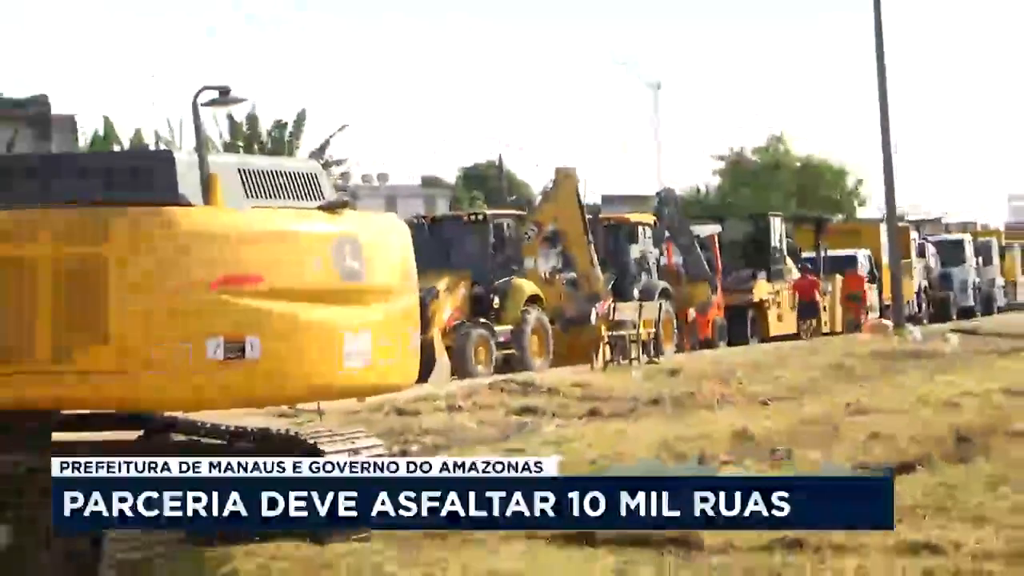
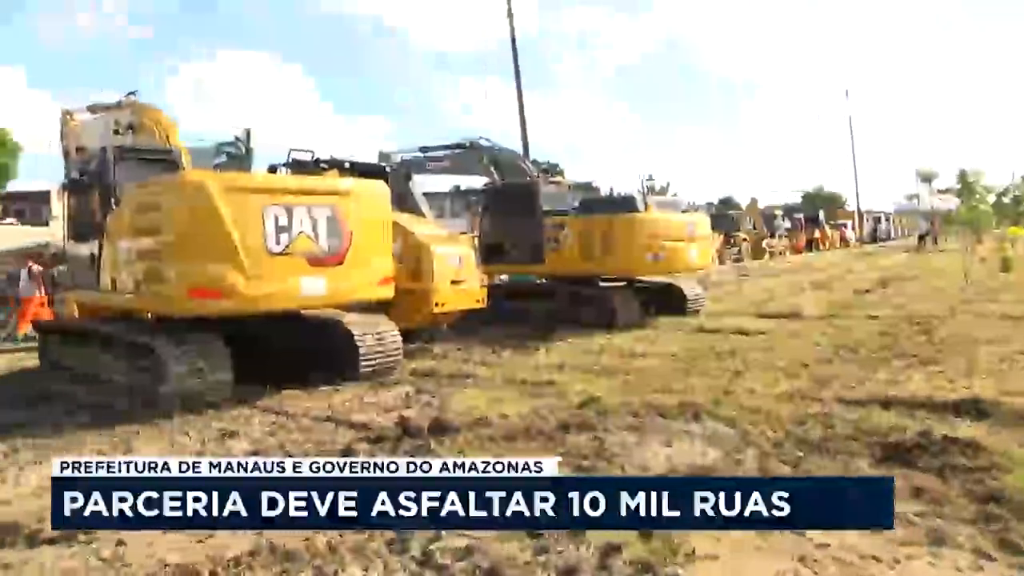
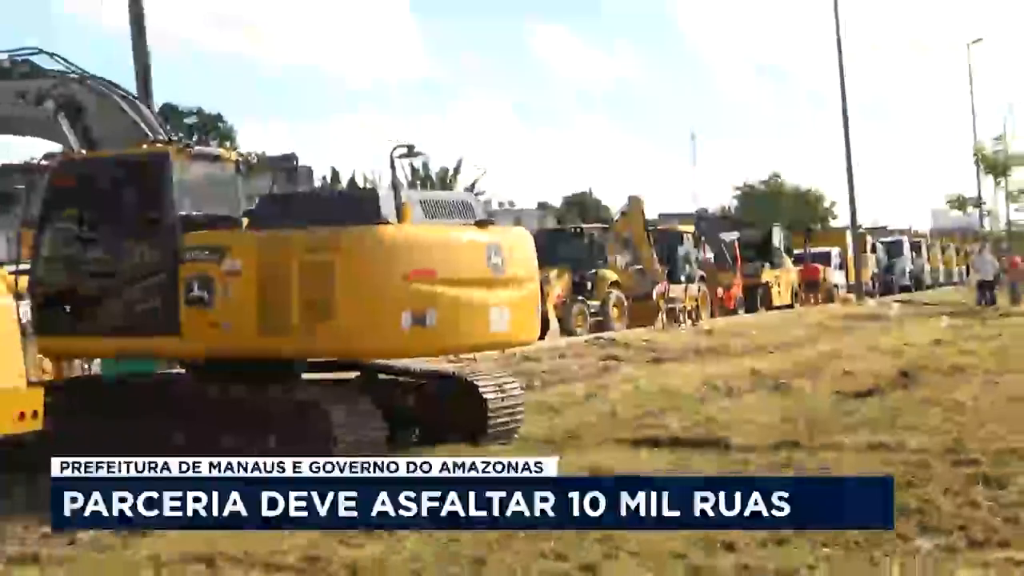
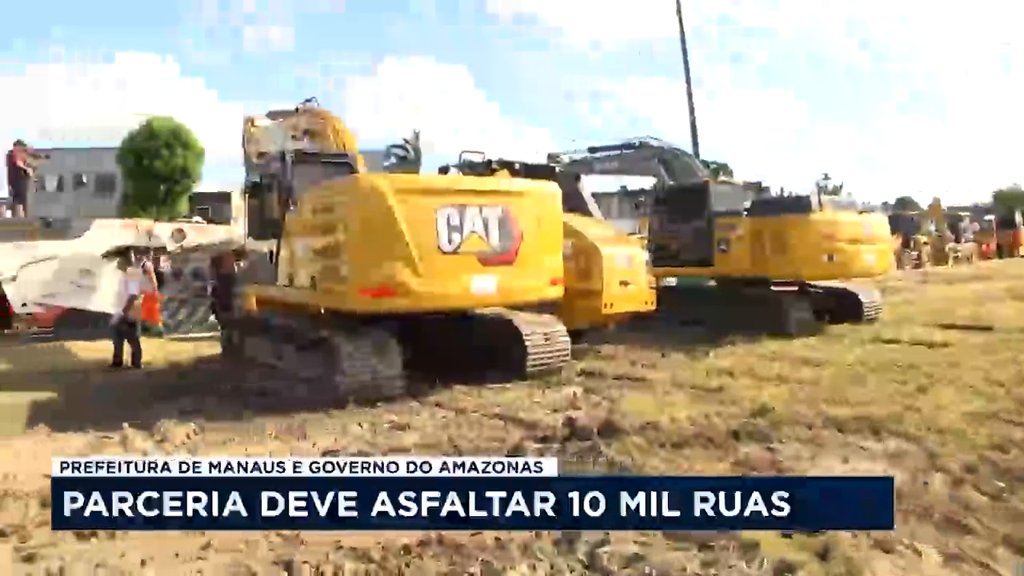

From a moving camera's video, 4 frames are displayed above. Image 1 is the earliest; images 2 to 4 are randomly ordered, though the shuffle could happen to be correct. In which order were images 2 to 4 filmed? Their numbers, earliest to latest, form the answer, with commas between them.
3, 2, 4
